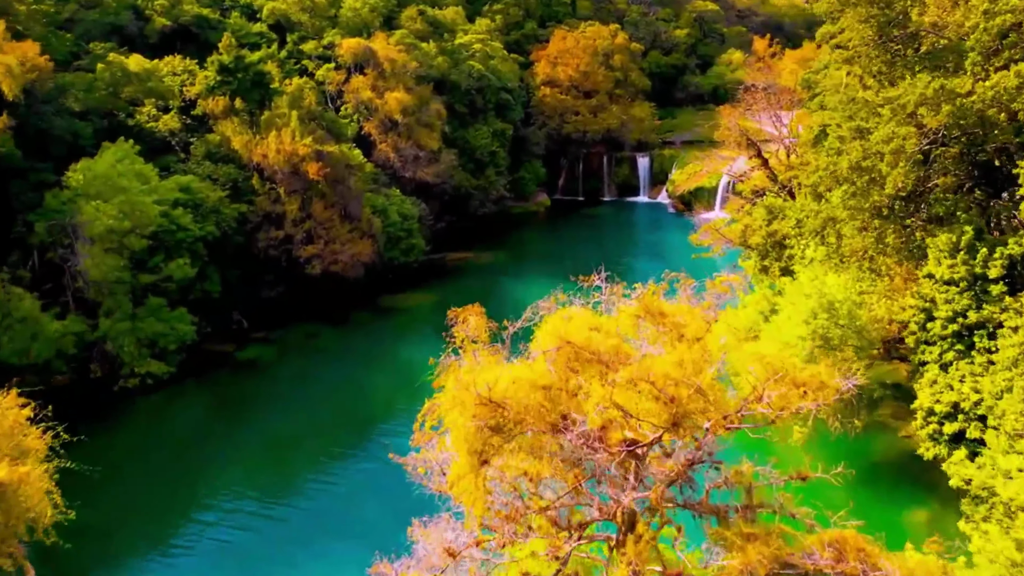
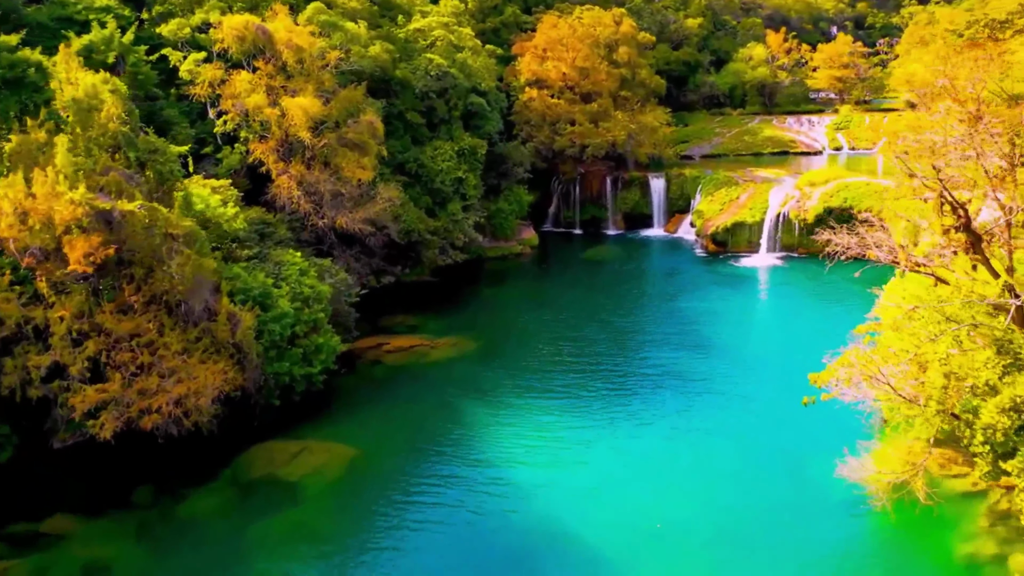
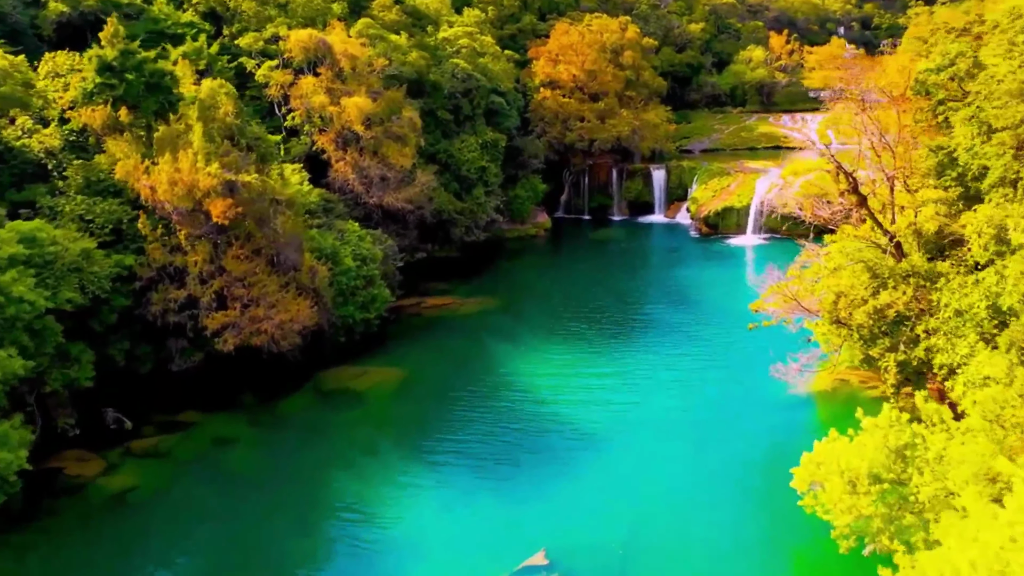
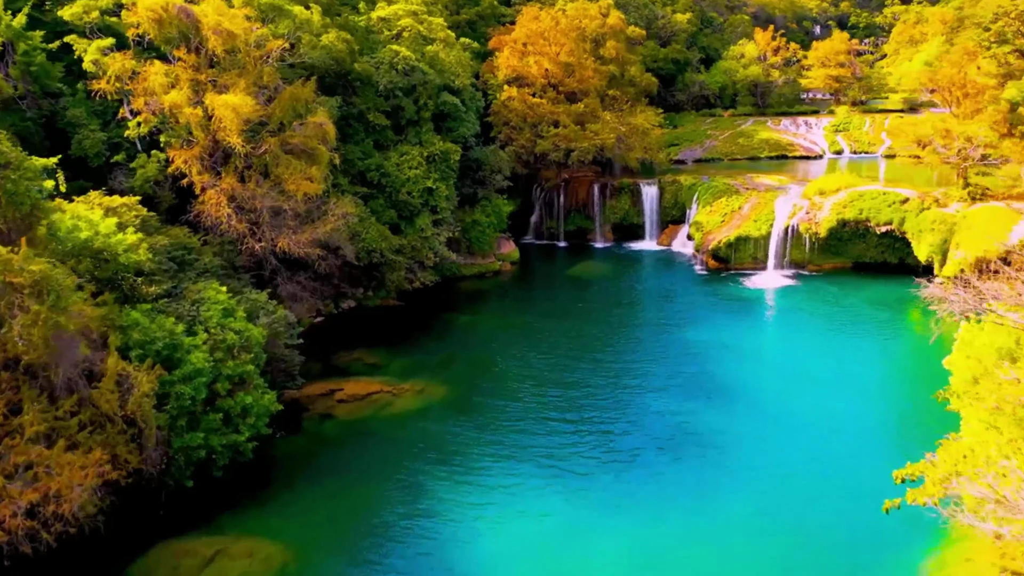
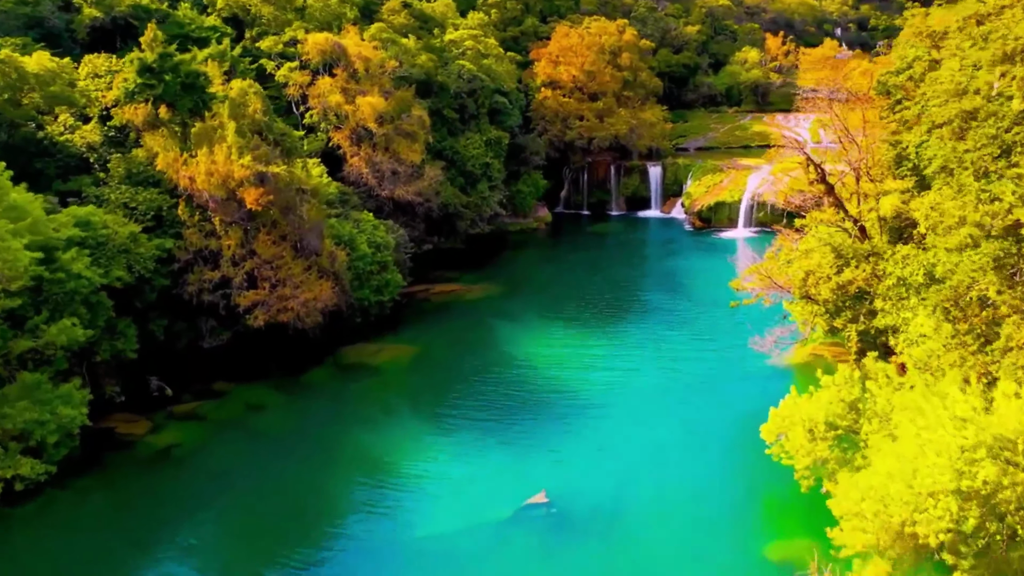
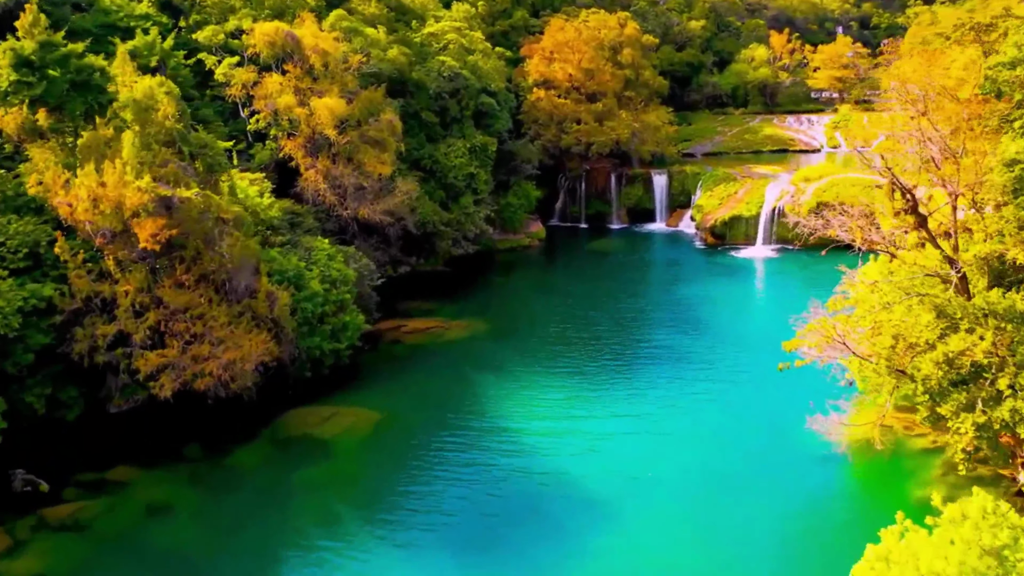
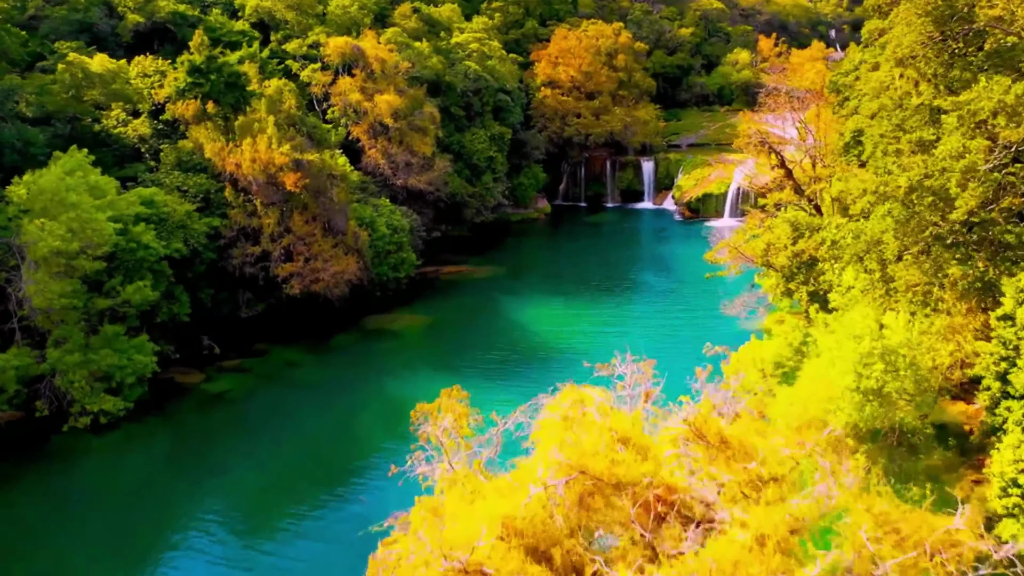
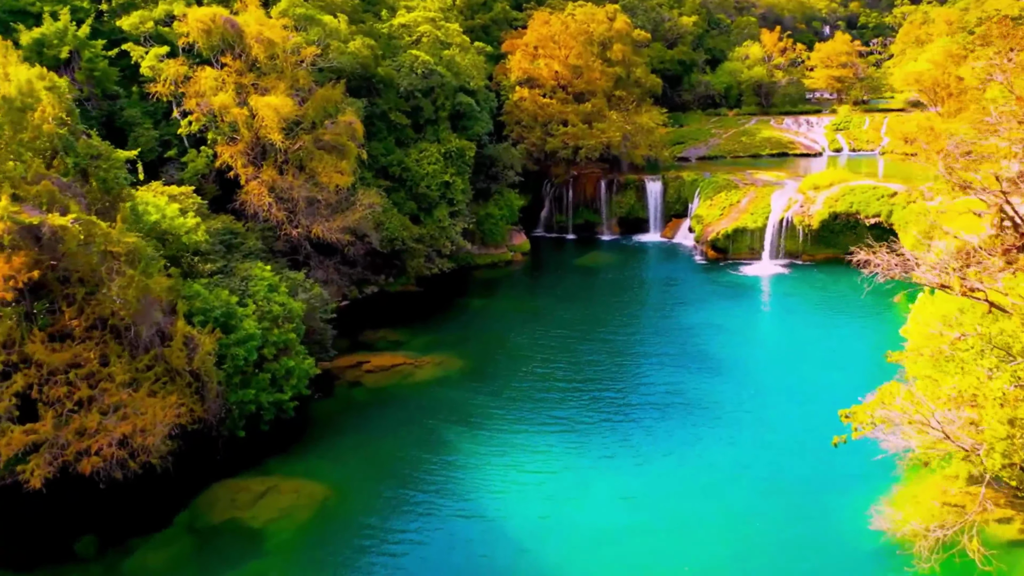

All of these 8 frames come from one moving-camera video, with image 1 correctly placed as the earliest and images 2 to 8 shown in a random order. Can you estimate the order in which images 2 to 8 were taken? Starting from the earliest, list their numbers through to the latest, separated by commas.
7, 5, 3, 6, 2, 8, 4
